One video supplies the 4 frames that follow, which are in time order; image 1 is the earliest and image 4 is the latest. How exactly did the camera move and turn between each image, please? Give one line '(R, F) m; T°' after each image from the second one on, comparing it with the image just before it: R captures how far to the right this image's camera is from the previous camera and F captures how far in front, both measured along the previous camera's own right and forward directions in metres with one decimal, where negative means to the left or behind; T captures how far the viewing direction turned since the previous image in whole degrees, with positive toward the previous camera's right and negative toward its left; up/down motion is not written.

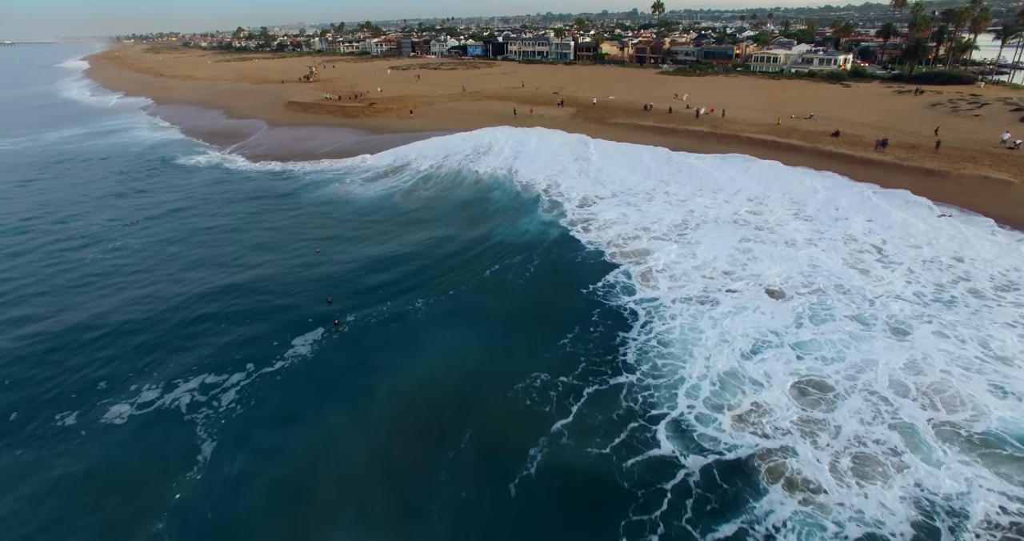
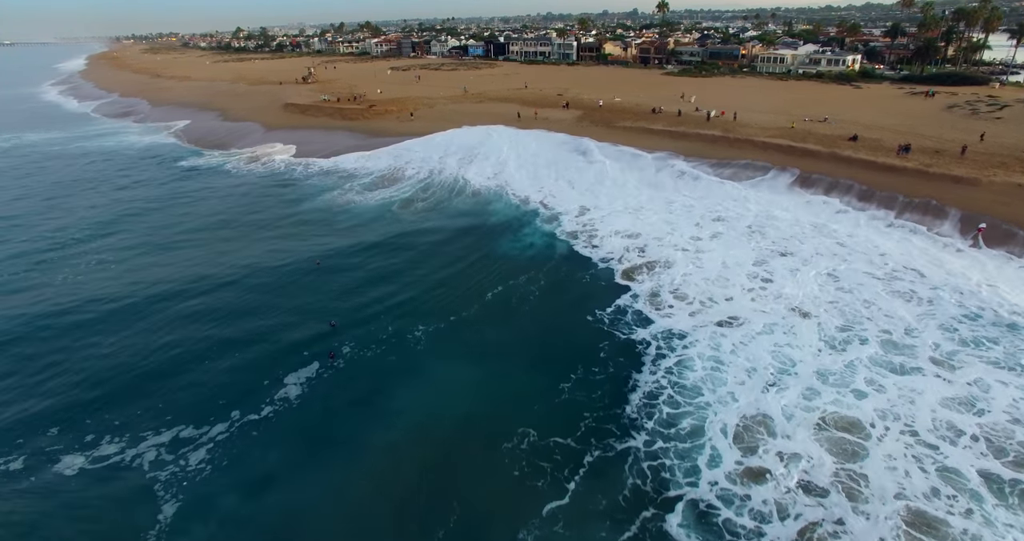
(-0.2, +1.2) m; 0°
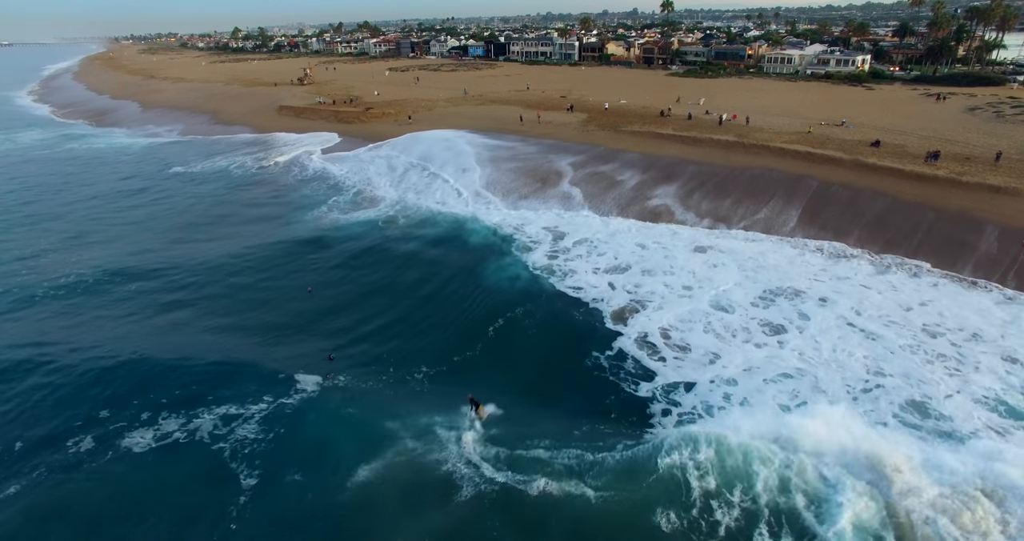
(-0.2, +1.5) m; 0°
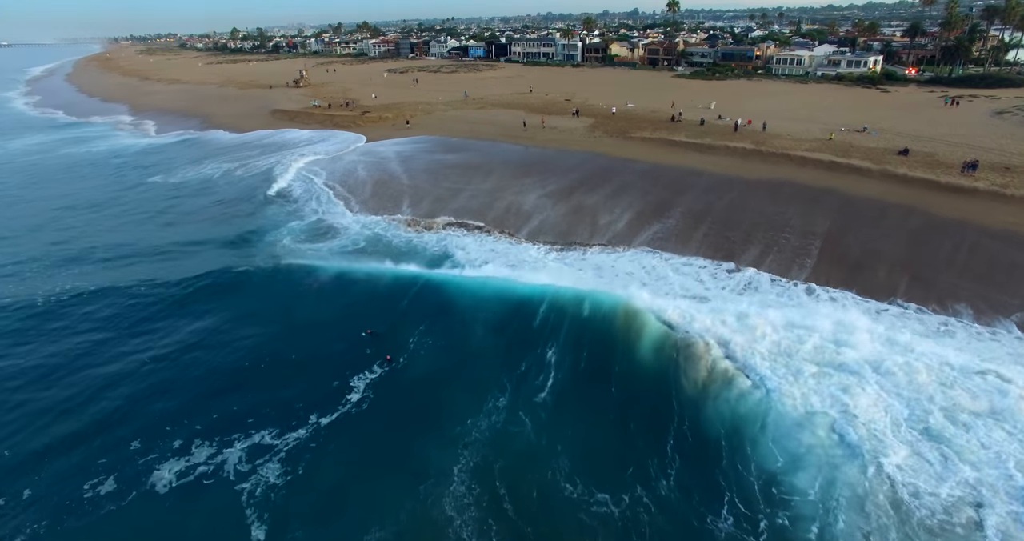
(-0.2, +1.7) m; 0°
